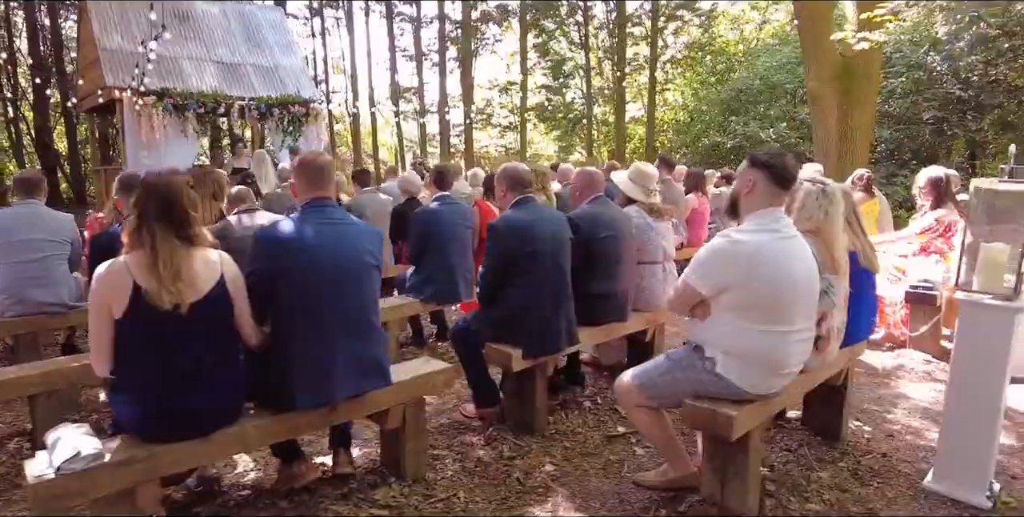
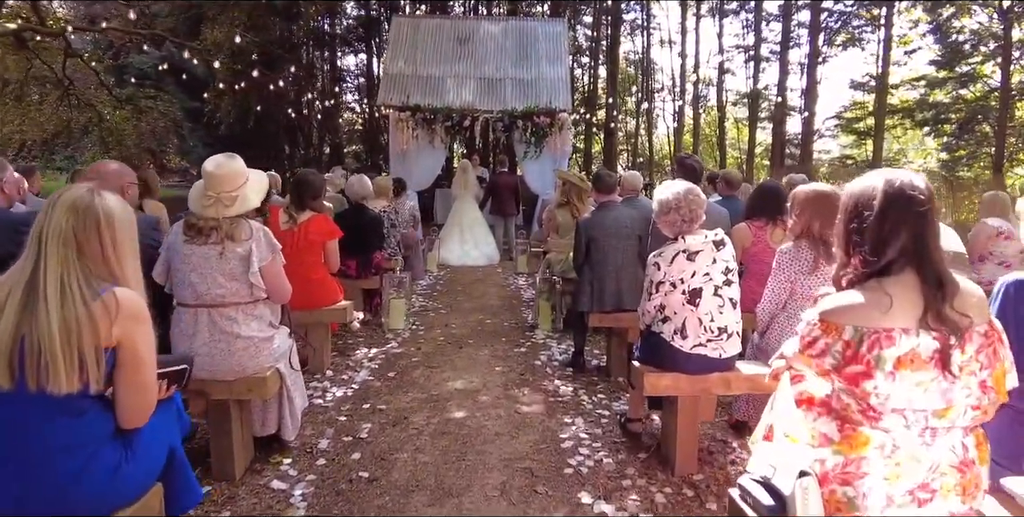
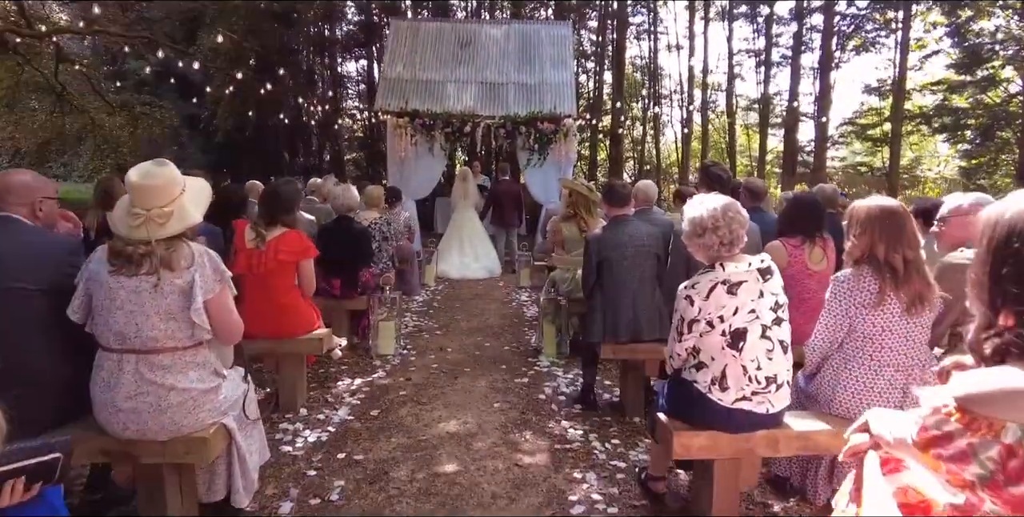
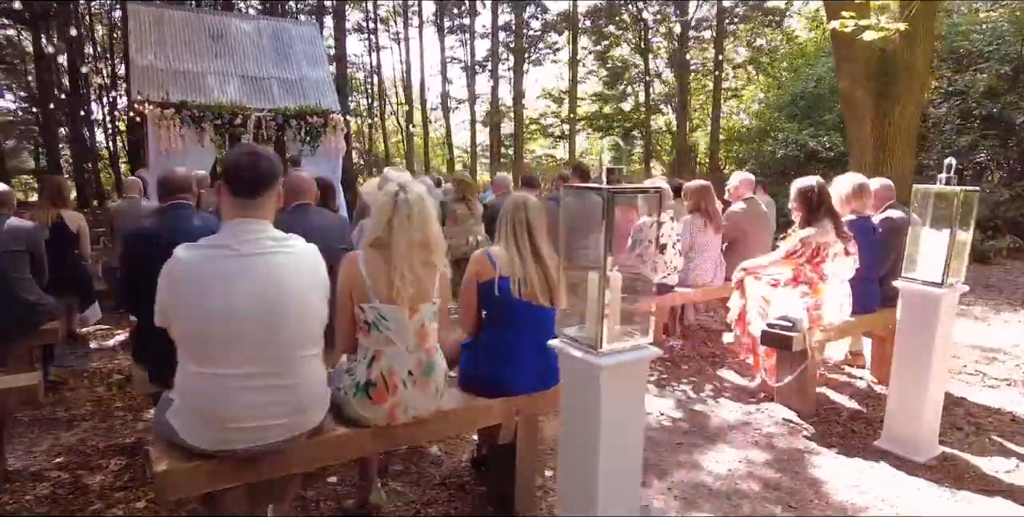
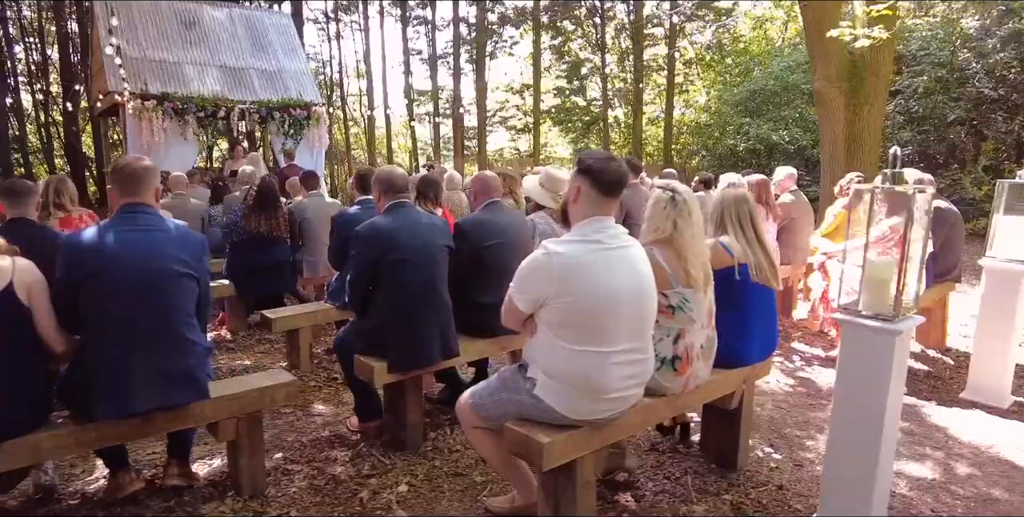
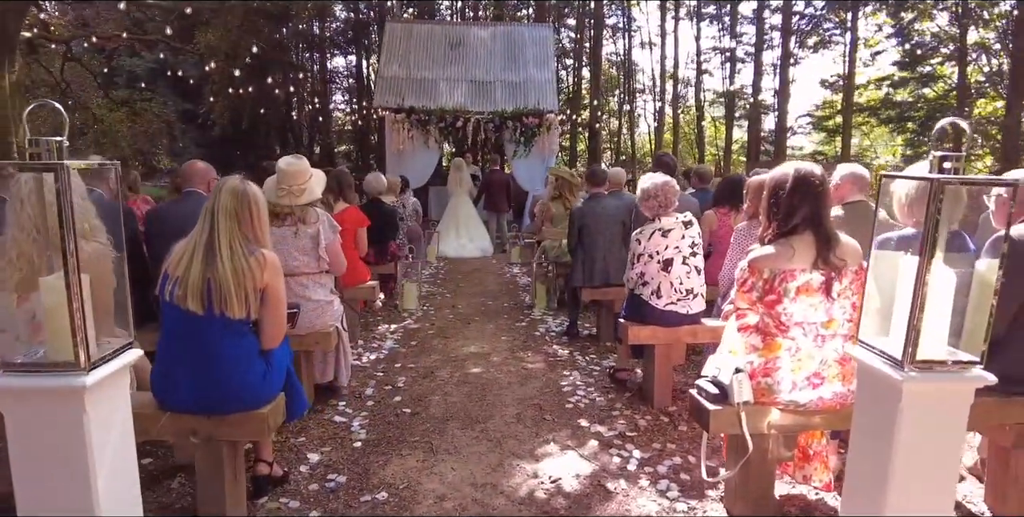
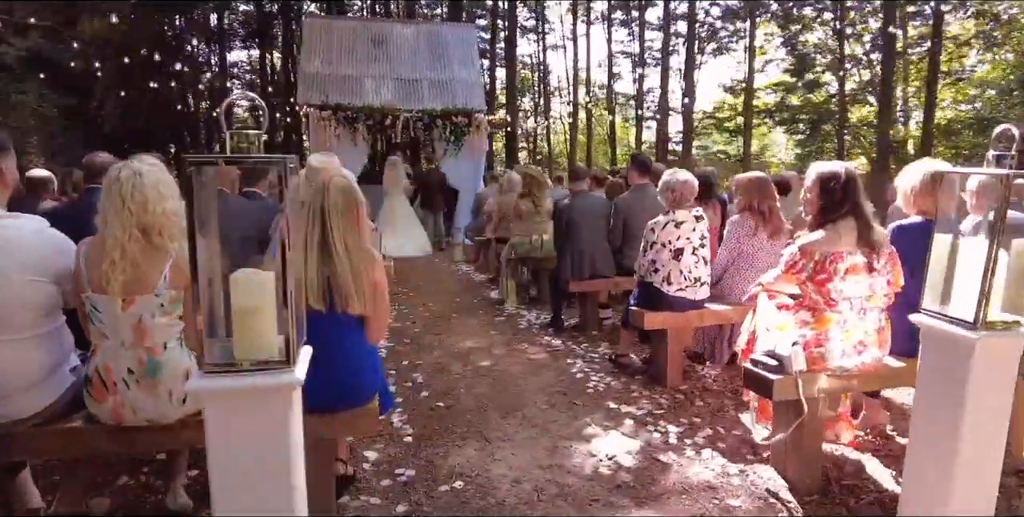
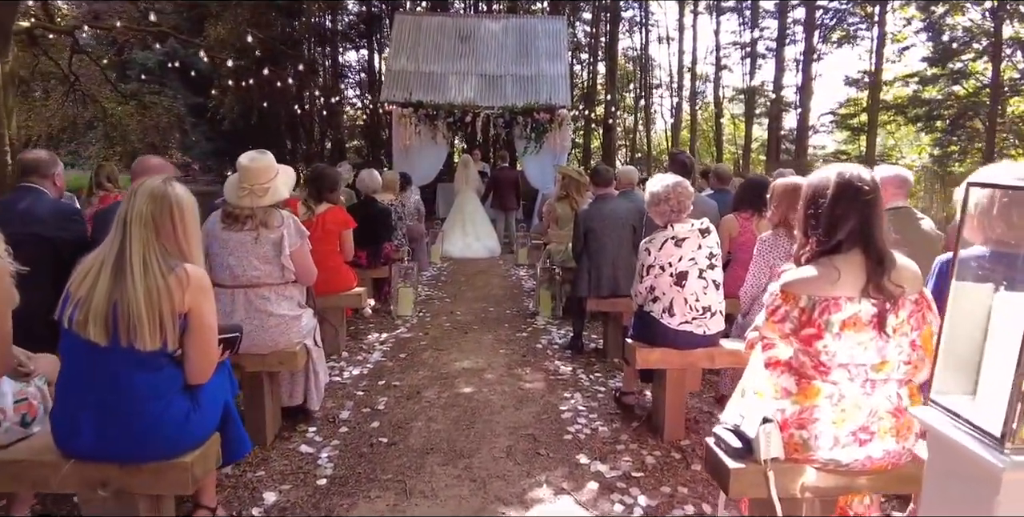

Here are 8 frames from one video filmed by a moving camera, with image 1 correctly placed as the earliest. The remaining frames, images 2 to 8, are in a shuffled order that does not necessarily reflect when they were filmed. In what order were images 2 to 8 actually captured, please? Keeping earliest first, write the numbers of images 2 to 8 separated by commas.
5, 4, 7, 6, 8, 2, 3
